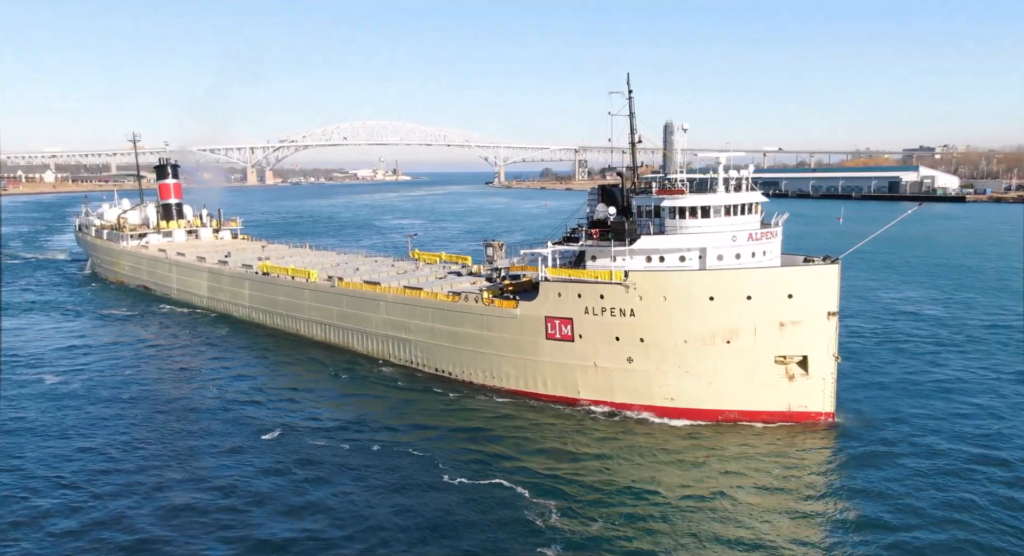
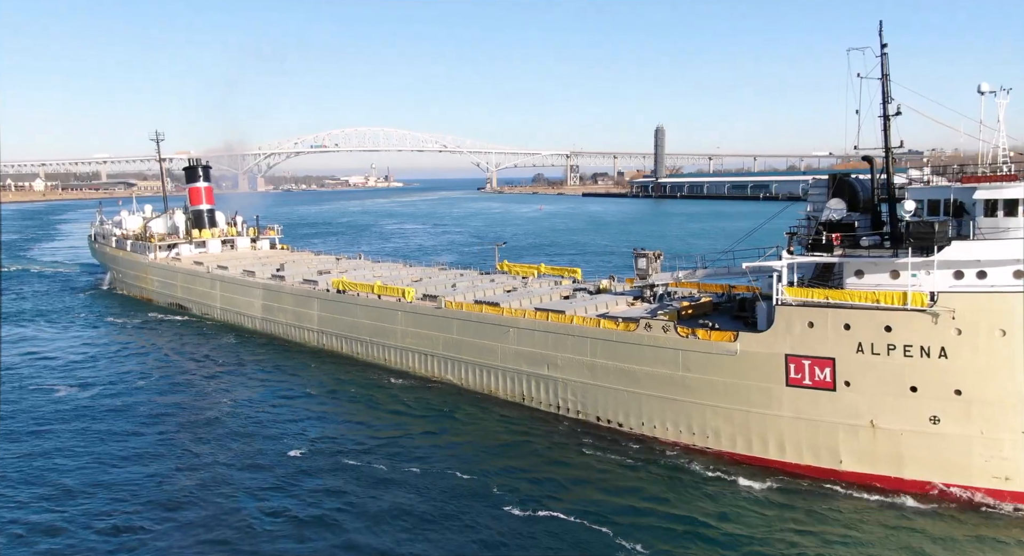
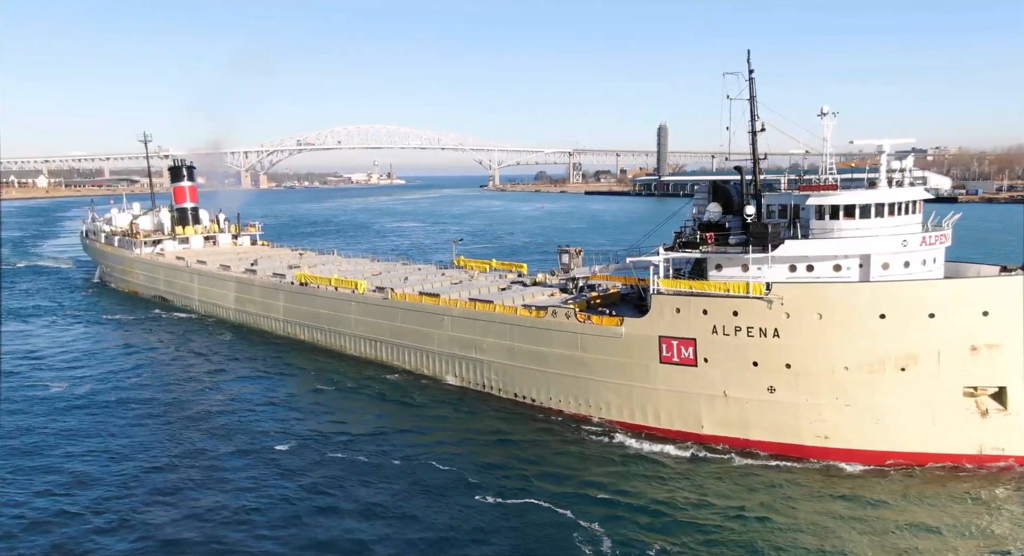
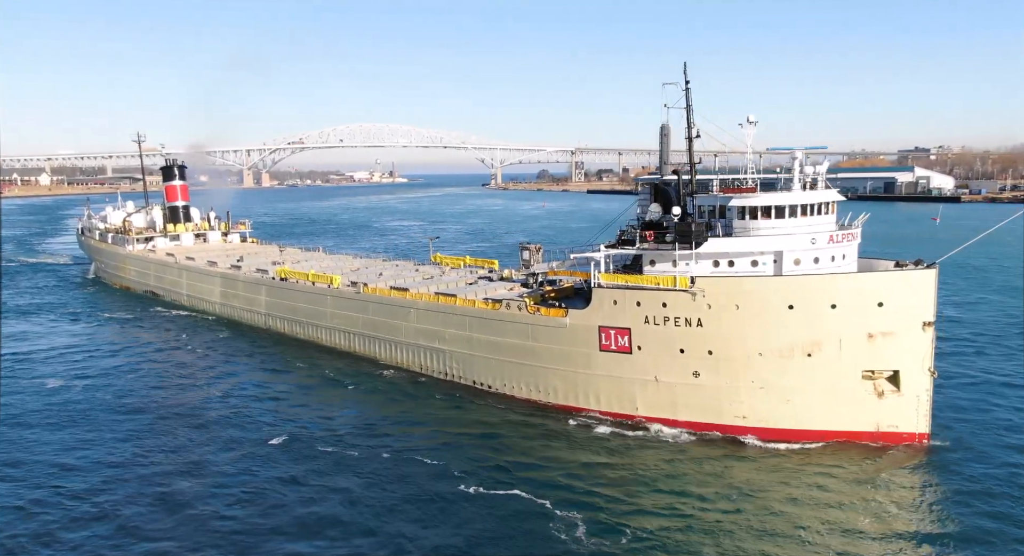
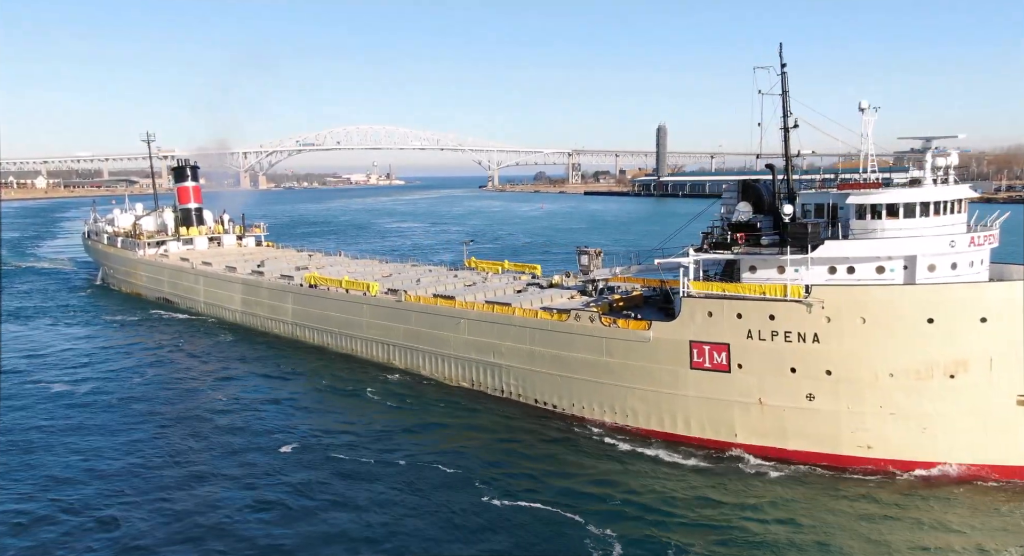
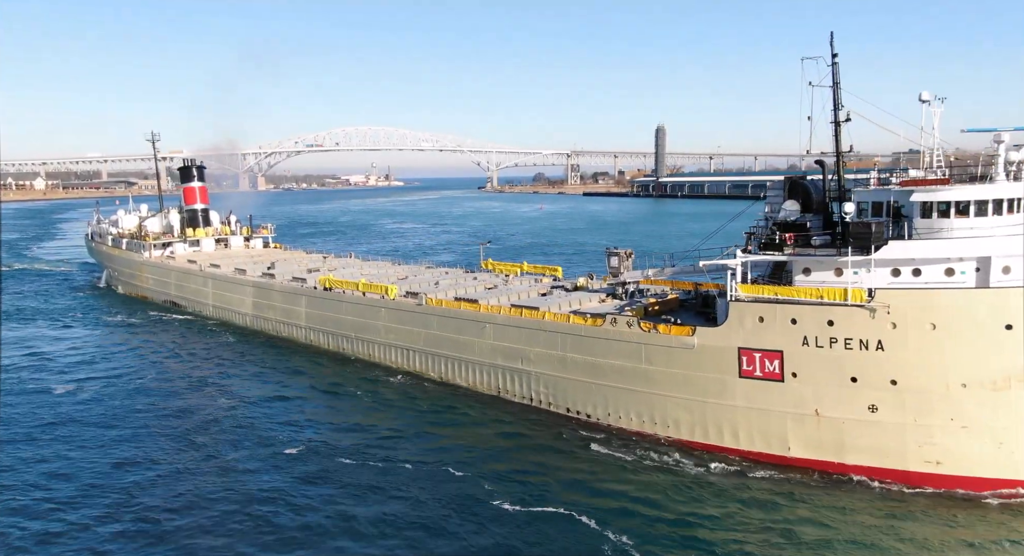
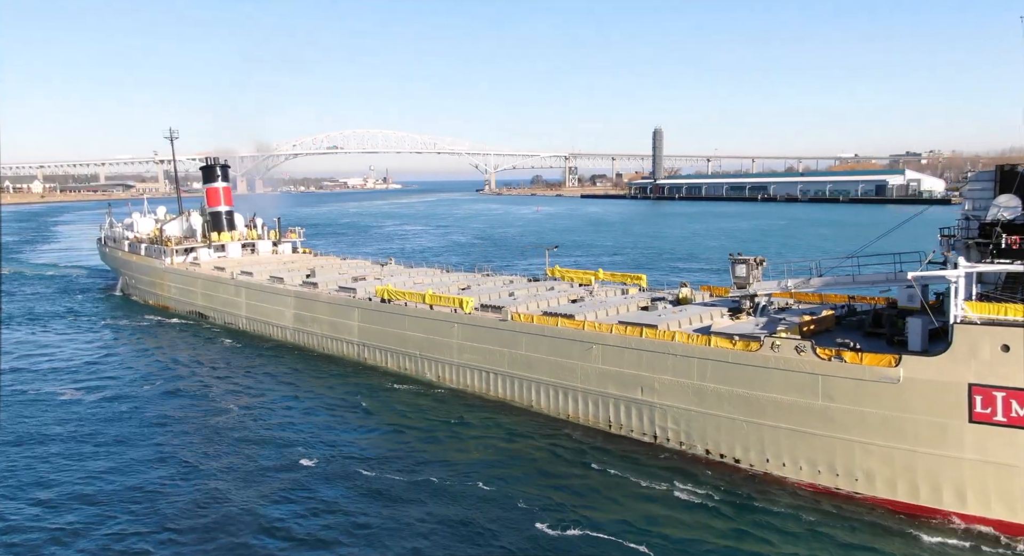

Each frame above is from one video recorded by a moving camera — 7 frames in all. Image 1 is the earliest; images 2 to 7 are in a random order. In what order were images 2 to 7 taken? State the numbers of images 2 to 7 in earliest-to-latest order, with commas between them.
4, 3, 5, 6, 2, 7
